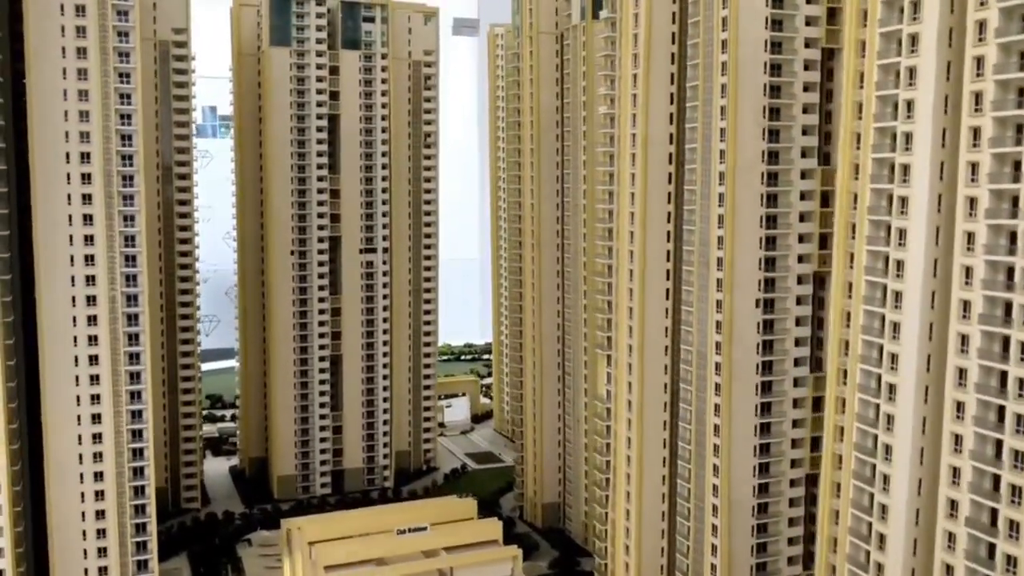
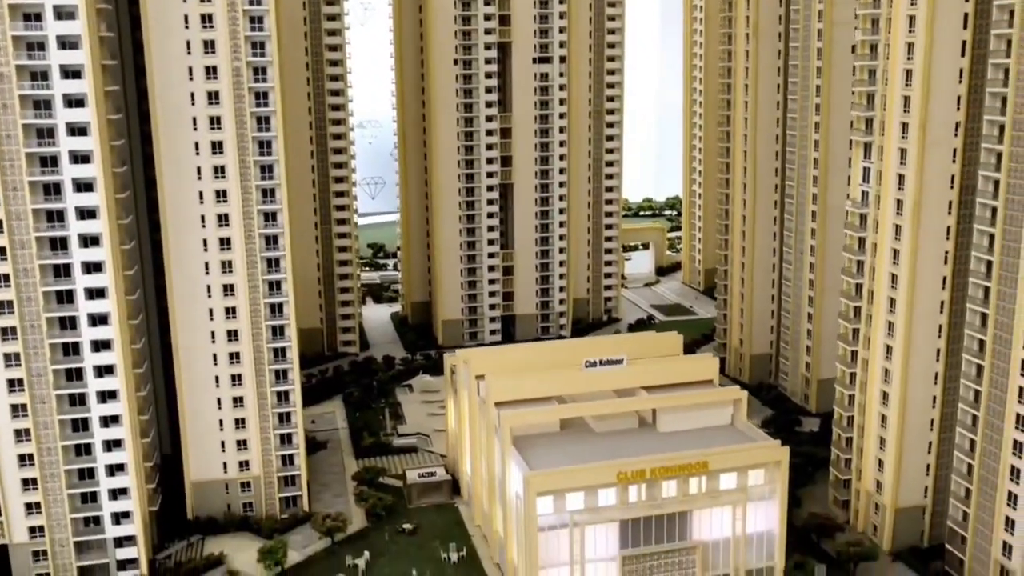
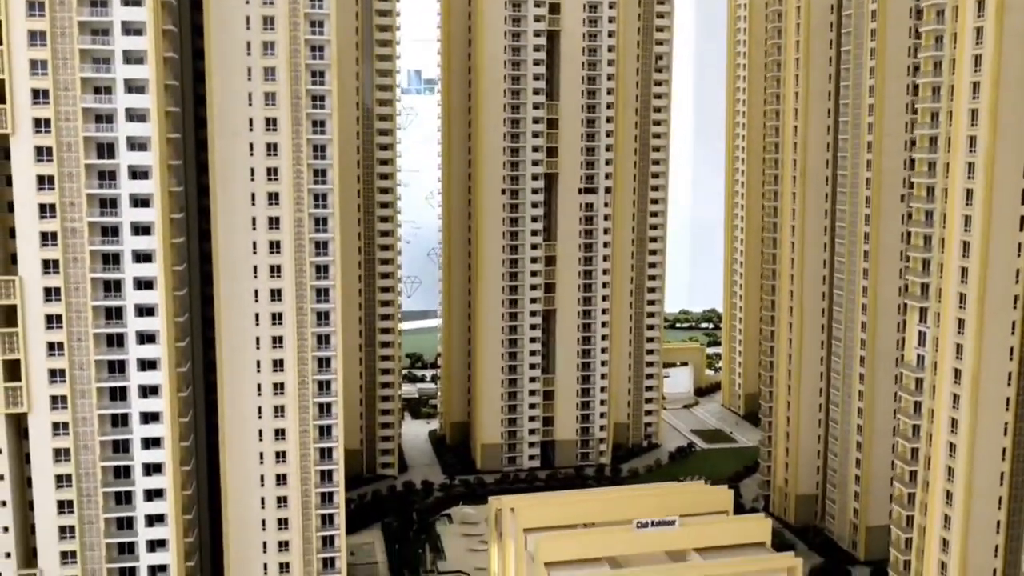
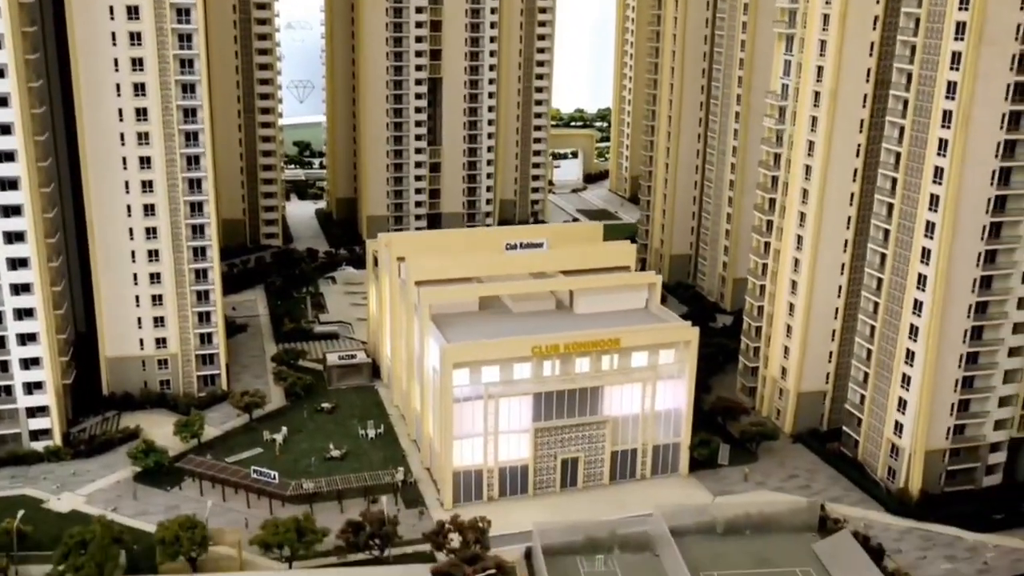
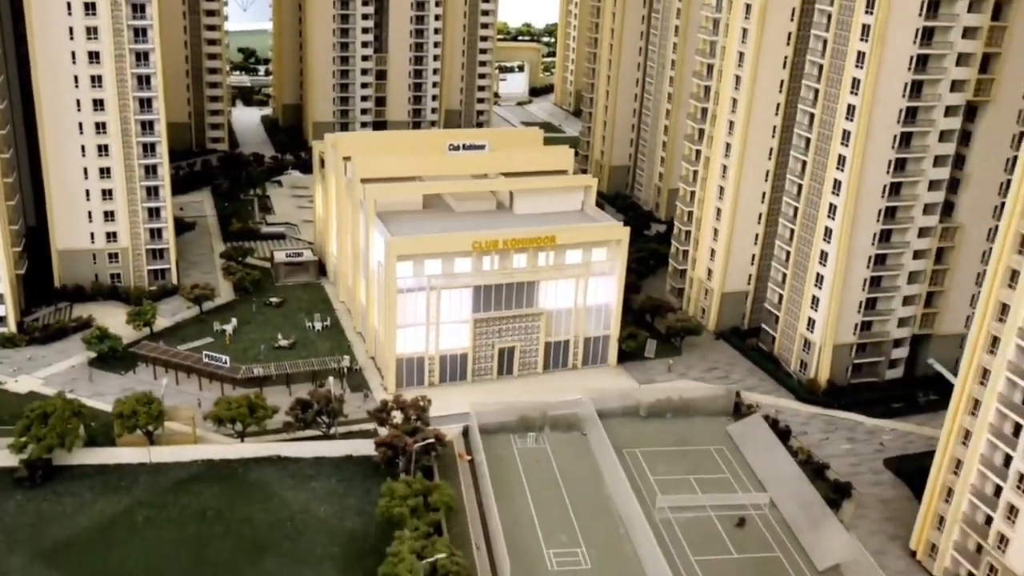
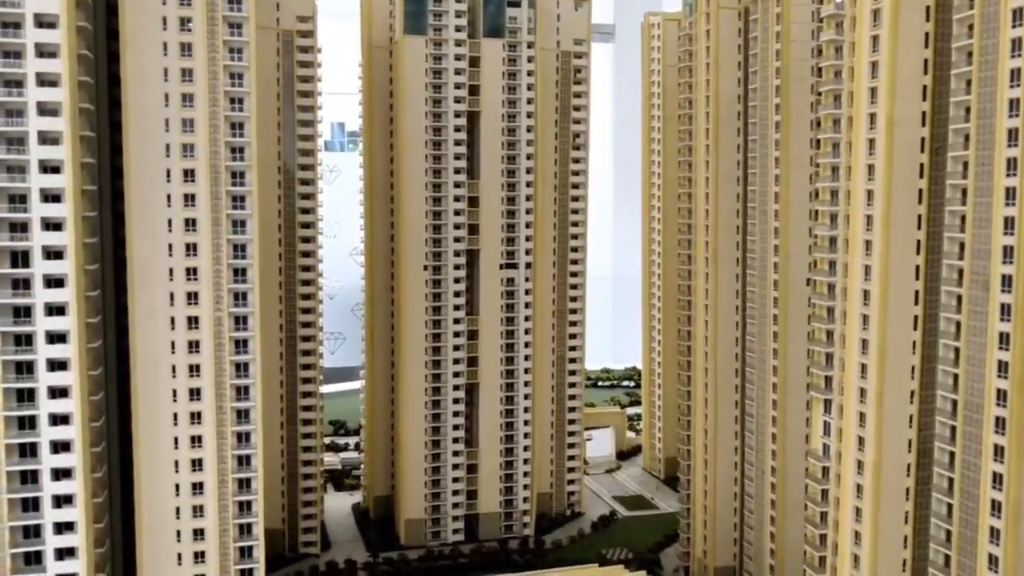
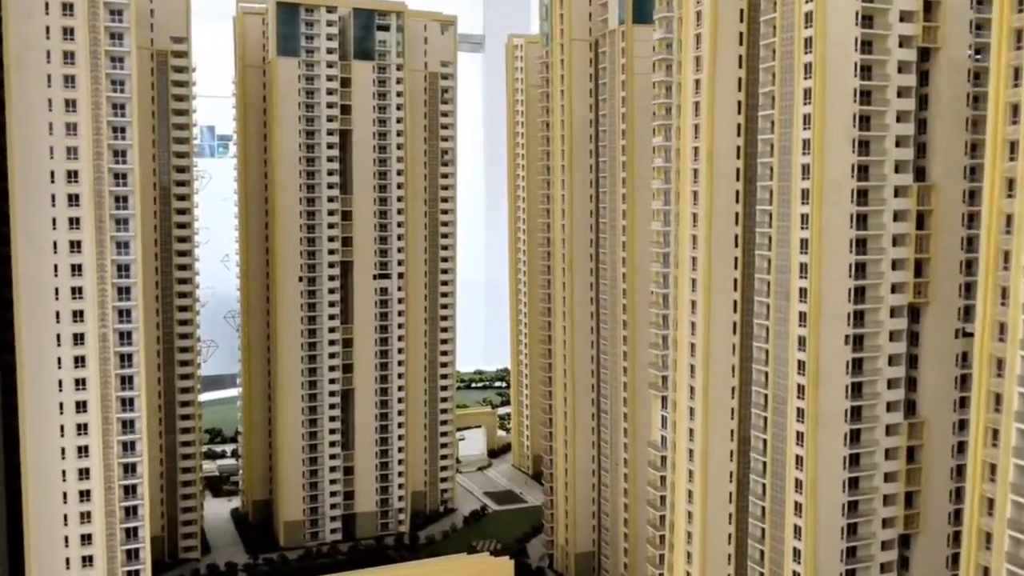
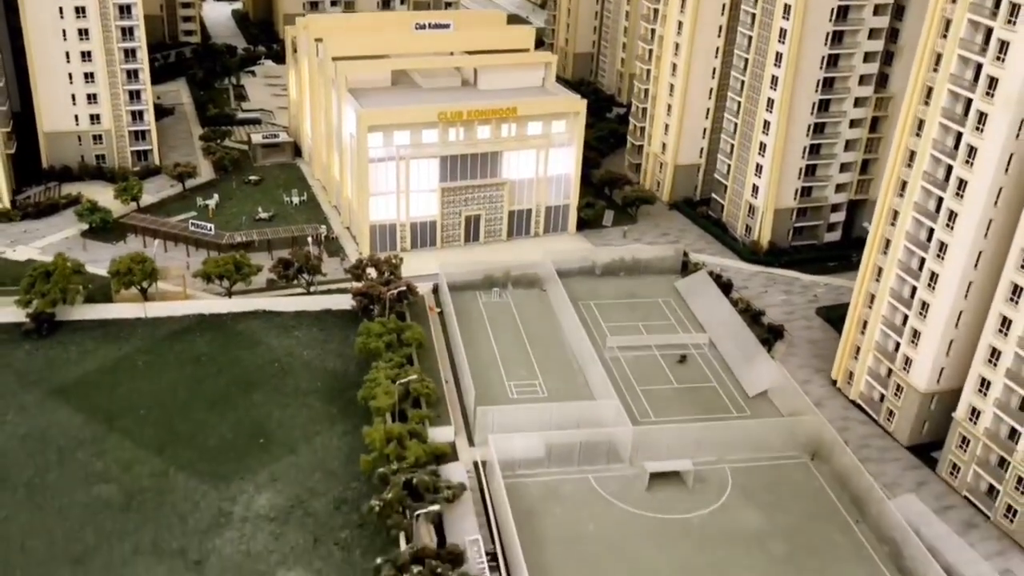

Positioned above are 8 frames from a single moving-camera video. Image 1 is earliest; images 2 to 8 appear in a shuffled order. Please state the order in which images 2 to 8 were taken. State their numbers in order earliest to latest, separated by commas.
7, 6, 3, 2, 4, 5, 8
